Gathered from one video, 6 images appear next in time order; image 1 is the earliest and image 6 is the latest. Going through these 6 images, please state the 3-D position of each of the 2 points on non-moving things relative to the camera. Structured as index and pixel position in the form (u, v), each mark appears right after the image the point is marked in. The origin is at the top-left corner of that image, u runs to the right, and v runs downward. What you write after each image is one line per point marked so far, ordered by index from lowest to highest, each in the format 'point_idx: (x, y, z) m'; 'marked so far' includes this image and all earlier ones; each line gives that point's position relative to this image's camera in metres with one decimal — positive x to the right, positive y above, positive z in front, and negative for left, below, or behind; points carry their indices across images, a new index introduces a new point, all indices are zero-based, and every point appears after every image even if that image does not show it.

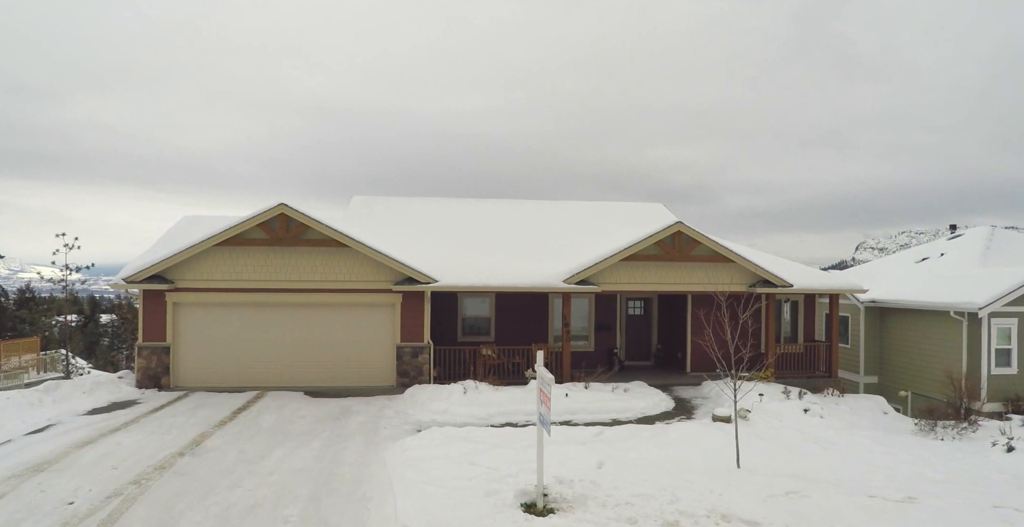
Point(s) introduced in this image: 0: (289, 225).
0: (-5.0, +0.8, +13.4) m
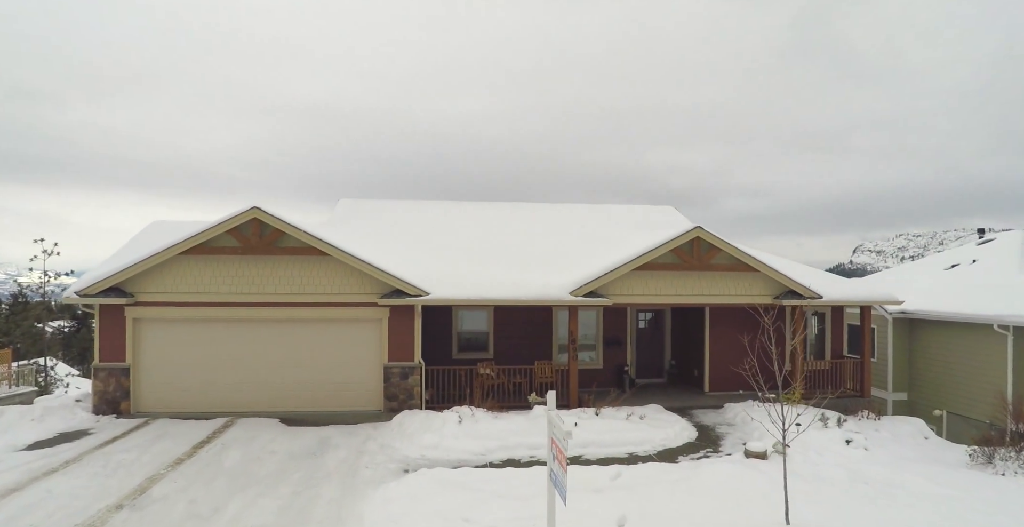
0: (-4.9, +0.6, +12.0) m
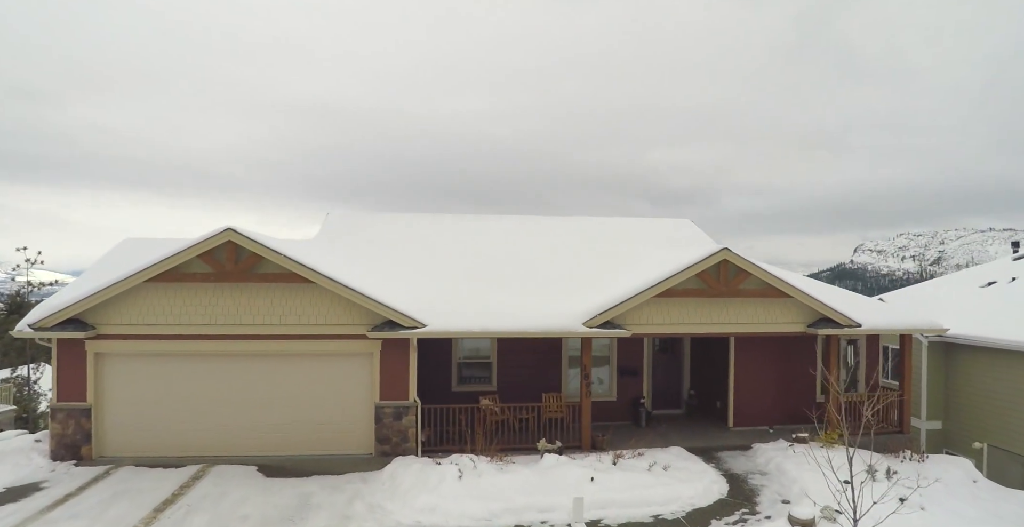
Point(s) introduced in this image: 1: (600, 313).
0: (-4.8, +0.1, +10.7) m
1: (+1.6, -0.9, +11.1) m
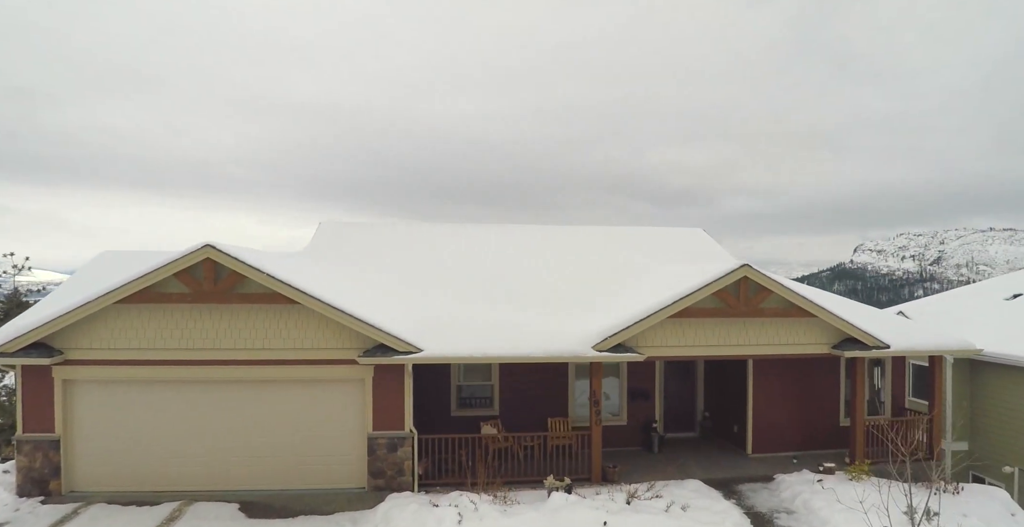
0: (-4.8, -0.2, +9.8) m
1: (+1.7, -1.2, +10.2) m
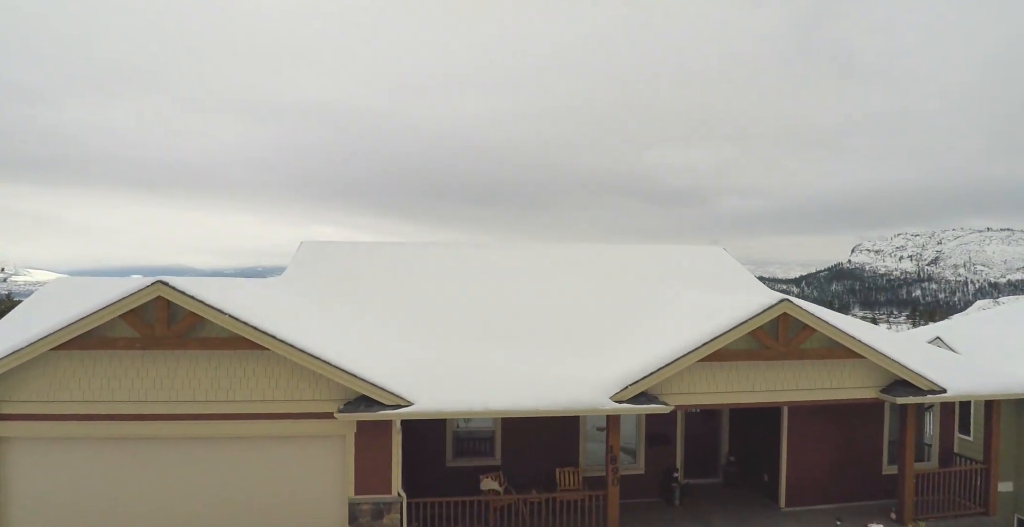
0: (-4.7, -0.7, +8.4) m
1: (+1.7, -1.7, +8.8) m
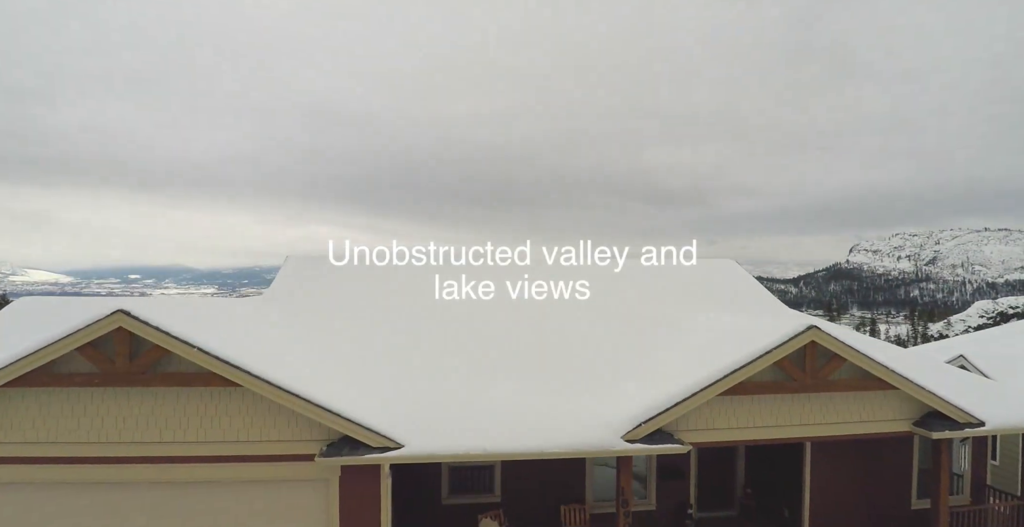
0: (-4.7, -1.0, +7.6) m
1: (+1.7, -2.1, +8.0) m
